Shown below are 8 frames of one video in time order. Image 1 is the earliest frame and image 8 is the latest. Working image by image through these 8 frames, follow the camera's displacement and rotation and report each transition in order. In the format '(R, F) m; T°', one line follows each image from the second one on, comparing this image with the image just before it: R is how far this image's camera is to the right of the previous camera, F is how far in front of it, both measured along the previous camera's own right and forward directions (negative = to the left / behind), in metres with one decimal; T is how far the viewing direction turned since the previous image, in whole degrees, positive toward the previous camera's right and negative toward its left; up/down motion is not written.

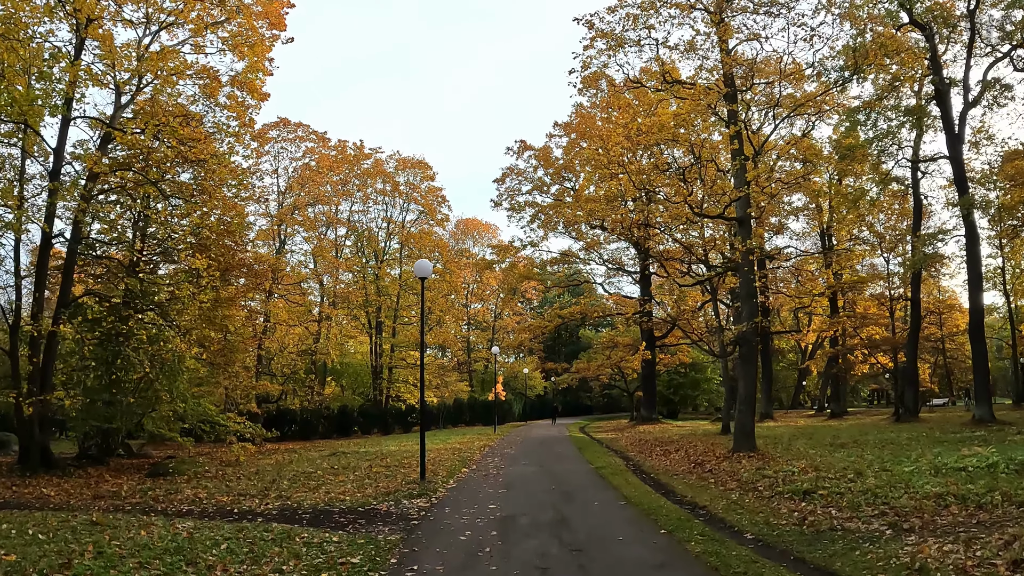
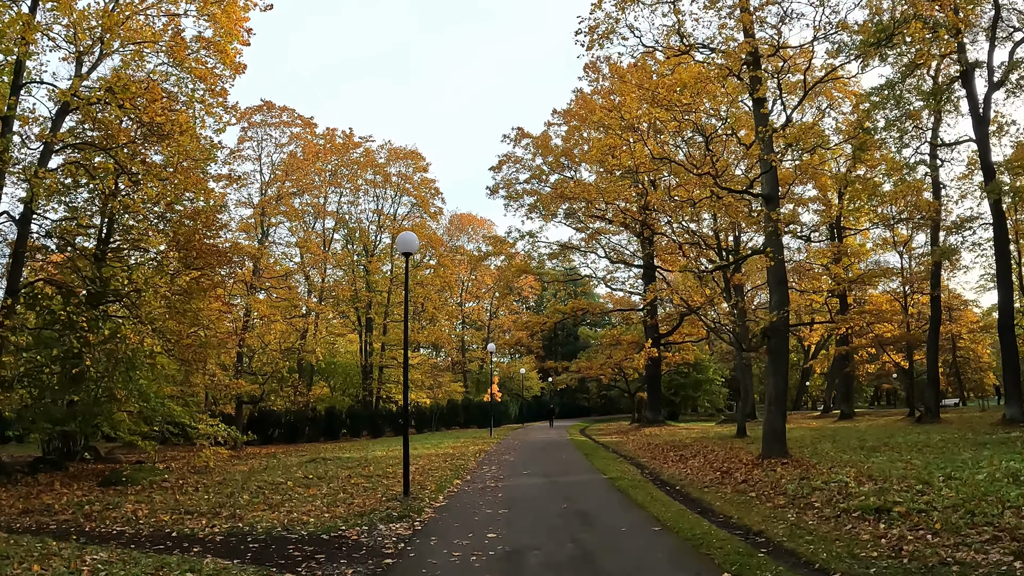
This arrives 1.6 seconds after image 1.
(-0.1, +1.2) m; +1°
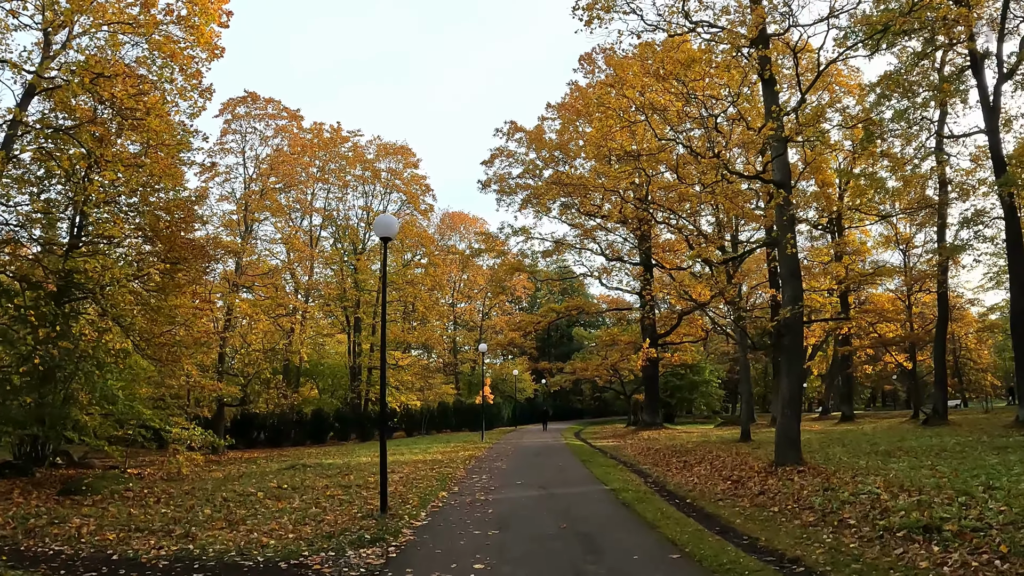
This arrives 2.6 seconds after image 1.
(0.0, +0.7) m; +1°
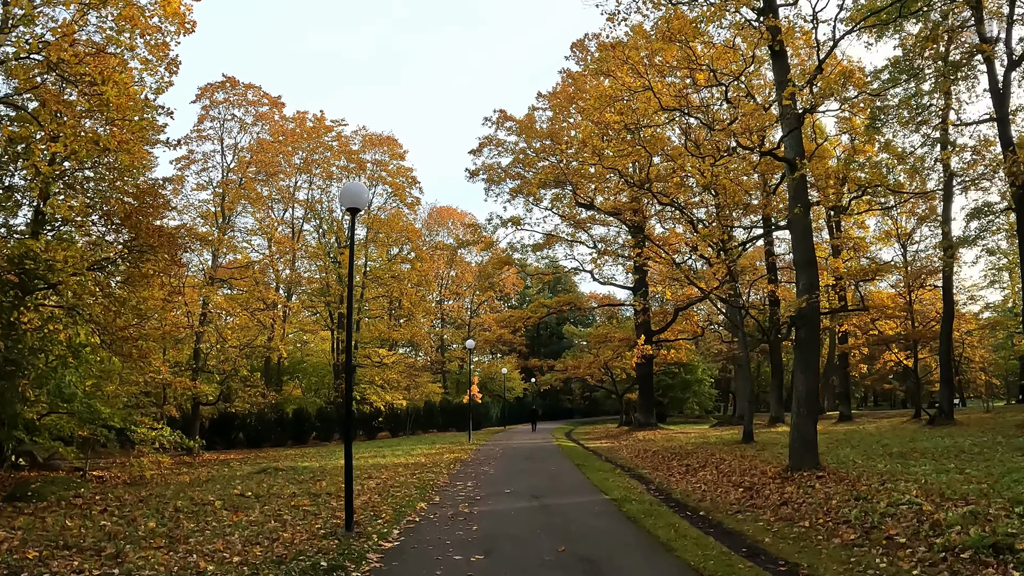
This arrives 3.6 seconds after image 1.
(0.0, +0.8) m; +1°
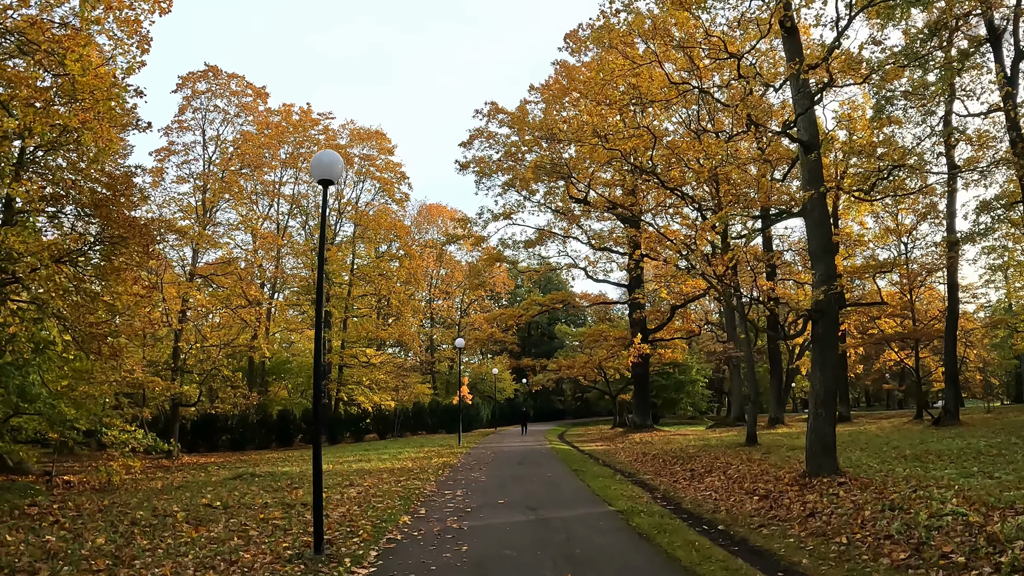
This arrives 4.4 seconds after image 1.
(0.0, +0.6) m; +1°
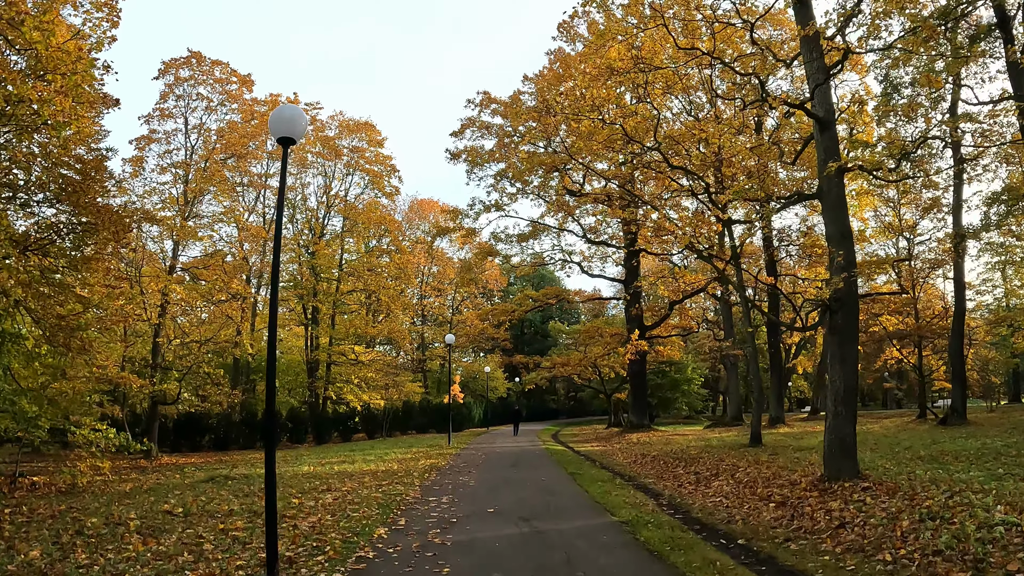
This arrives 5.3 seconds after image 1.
(0.0, +0.6) m; +1°
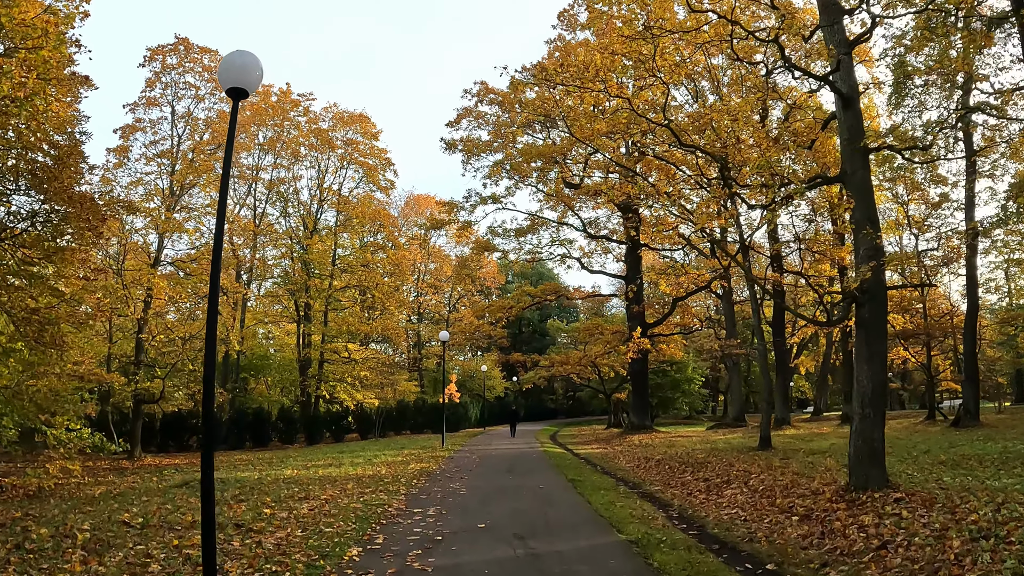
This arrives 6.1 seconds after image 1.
(0.0, +0.6) m; 0°
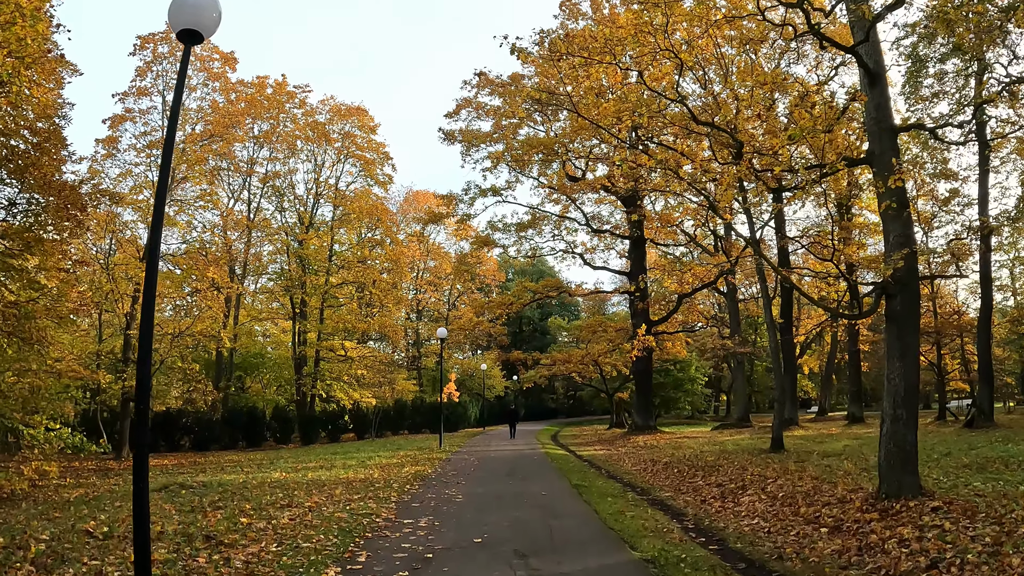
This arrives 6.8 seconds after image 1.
(0.0, +0.5) m; 0°
